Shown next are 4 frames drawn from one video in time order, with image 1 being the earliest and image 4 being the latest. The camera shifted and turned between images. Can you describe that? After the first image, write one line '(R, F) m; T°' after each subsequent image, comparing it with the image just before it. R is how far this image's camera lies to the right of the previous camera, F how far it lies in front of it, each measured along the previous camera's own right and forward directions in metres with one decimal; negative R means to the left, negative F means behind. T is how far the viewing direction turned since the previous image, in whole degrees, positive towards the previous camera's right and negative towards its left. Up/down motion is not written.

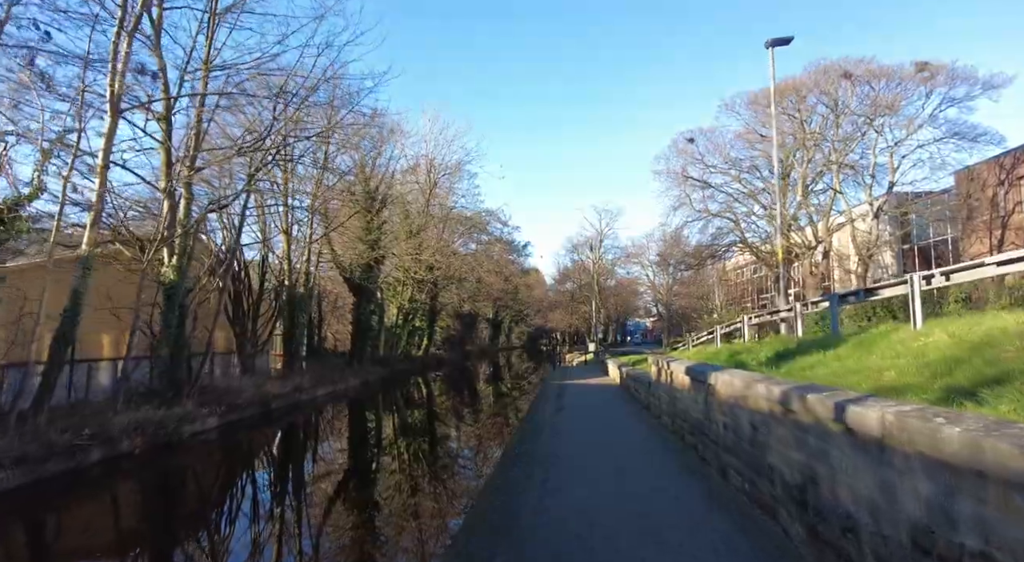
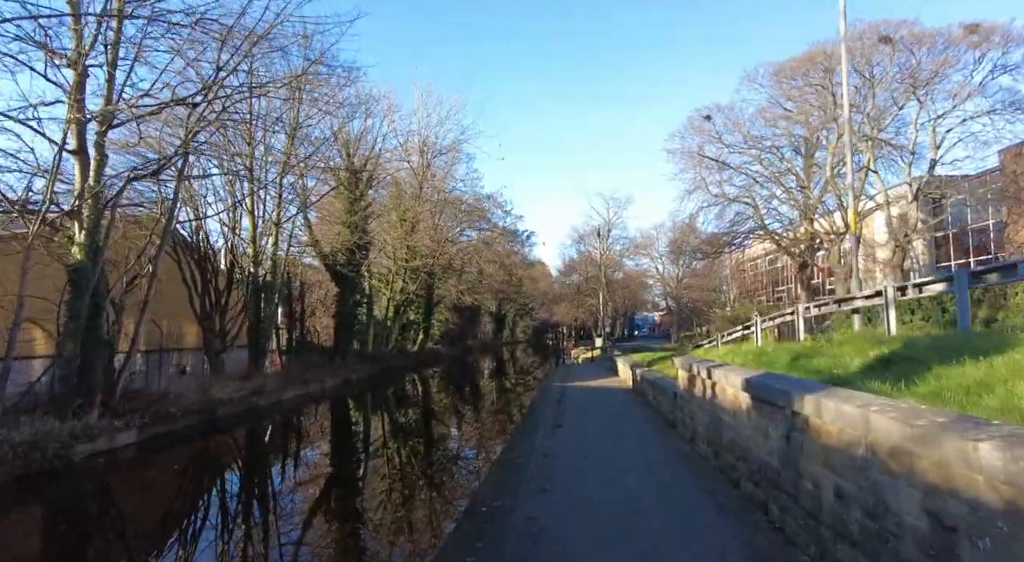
(+0.3, +2.7) m; -1°
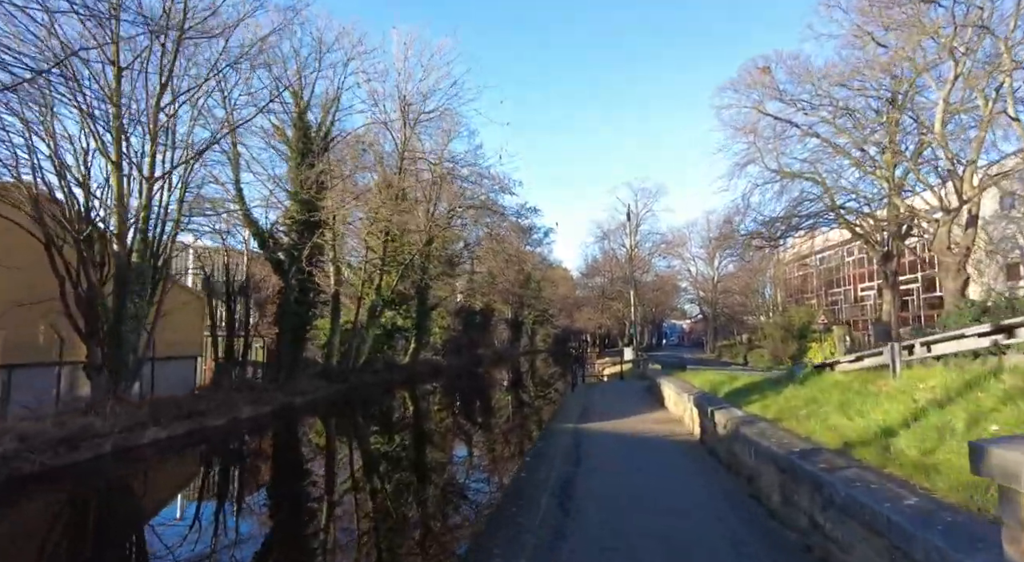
(+0.7, +6.7) m; -2°
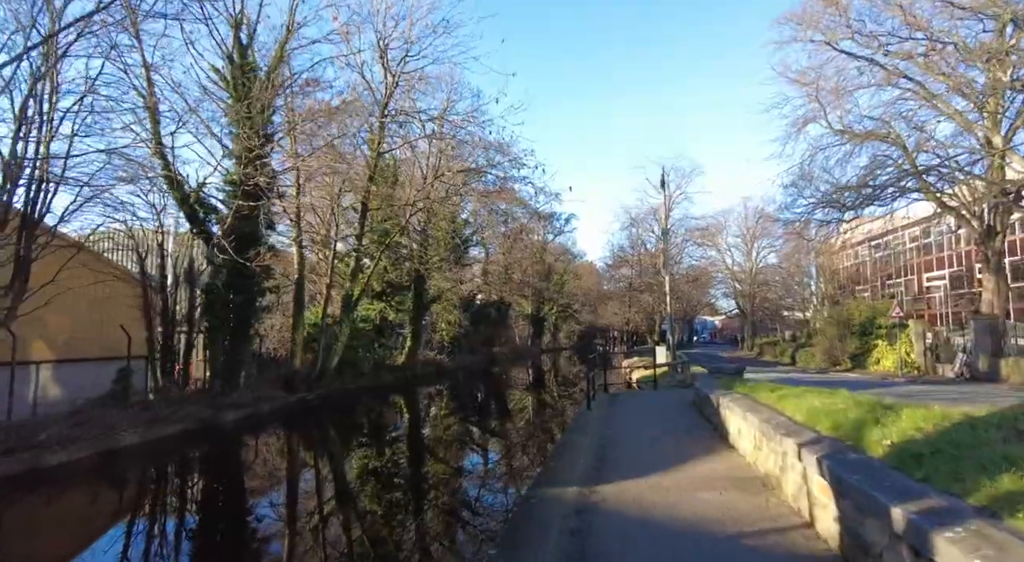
(+0.7, +4.7) m; -3°
